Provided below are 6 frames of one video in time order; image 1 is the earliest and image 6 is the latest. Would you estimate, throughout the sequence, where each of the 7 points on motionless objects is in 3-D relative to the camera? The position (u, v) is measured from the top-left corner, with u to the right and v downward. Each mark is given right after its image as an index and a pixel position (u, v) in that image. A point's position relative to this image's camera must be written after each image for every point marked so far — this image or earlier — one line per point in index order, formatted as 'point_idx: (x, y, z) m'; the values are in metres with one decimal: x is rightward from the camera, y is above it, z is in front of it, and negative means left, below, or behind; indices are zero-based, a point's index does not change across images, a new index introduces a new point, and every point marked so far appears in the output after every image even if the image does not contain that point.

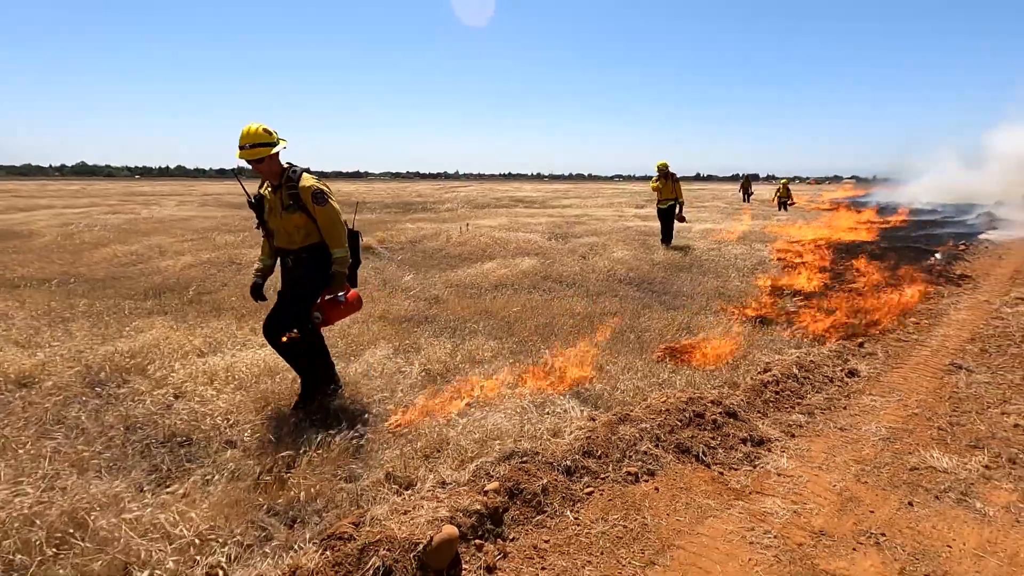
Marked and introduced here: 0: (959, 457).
0: (+3.9, -1.5, +4.7) m
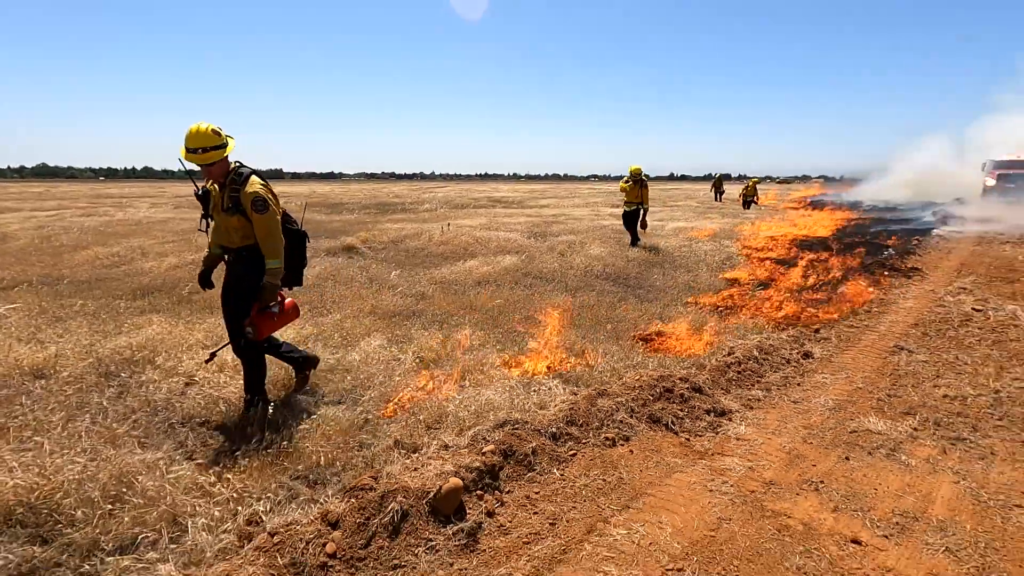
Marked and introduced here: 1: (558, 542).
0: (+3.9, -1.4, +5.4) m
1: (+0.3, -1.6, +3.4) m
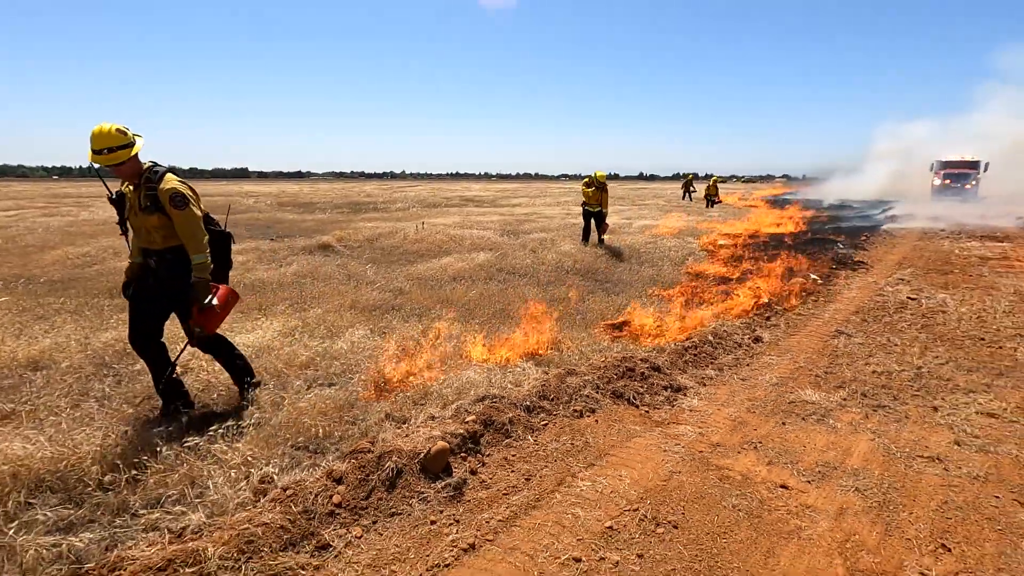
0: (+3.6, -1.2, +6.1) m
1: (+0.2, -1.5, +4.0) m
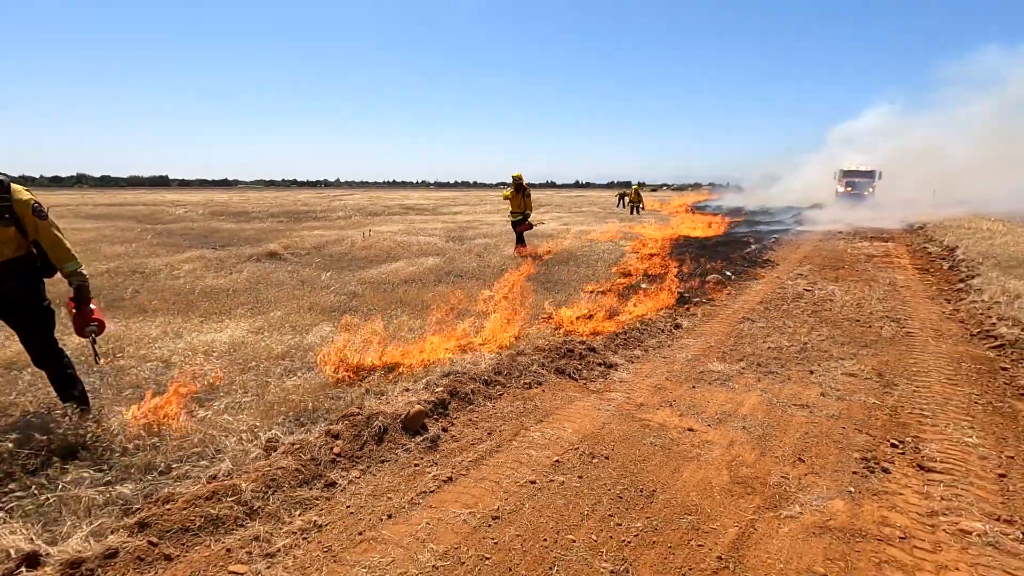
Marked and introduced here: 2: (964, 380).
0: (+3.0, -1.1, +7.5) m
1: (-0.2, -1.4, +4.9) m
2: (+5.8, -1.2, +6.9) m
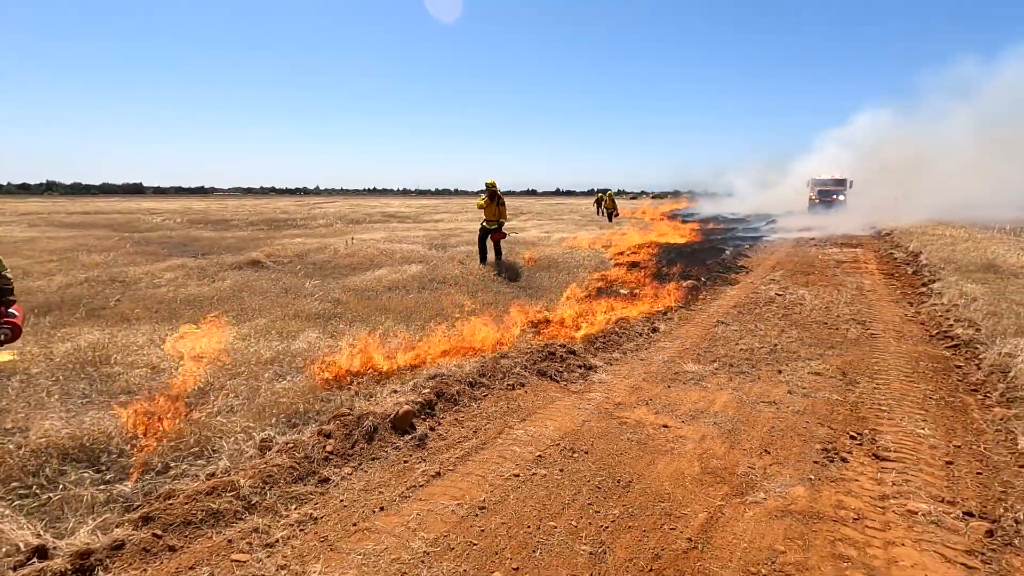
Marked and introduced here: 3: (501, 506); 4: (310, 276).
0: (+2.8, -1.1, +7.8) m
1: (-0.3, -1.4, +5.1) m
2: (+5.6, -1.2, +7.3) m
3: (-0.1, -1.6, +4.0) m
4: (-5.7, +0.3, +15.0) m
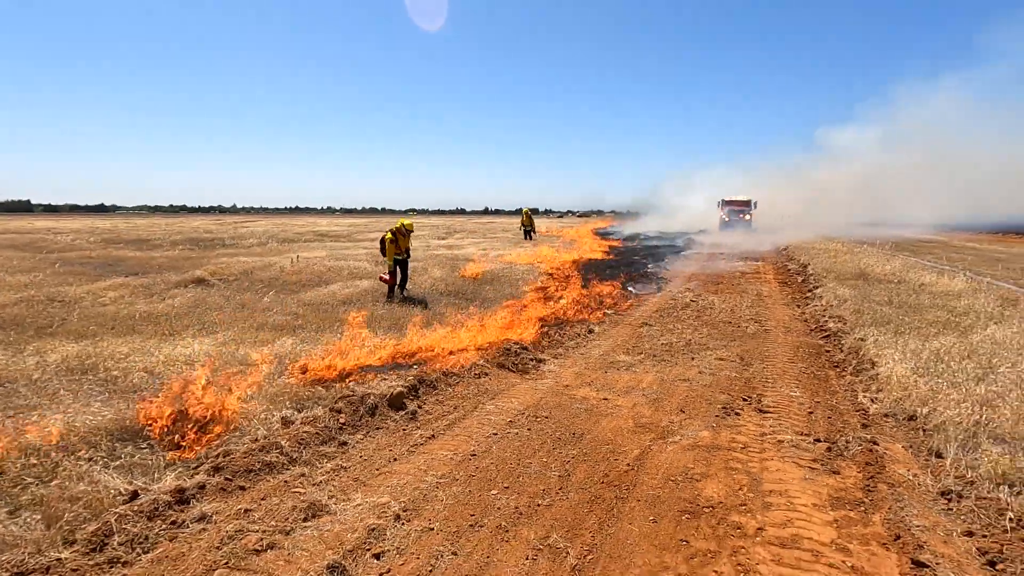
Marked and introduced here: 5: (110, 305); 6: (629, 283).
0: (+2.1, -1.2, +9.4) m
1: (-0.6, -1.5, +6.3) m
2: (+4.9, -1.2, +9.2) m
3: (-0.2, -1.6, +5.2) m
4: (-7.2, -0.1, +15.5) m
5: (-10.3, -0.4, +13.7) m
6: (+3.9, +0.2, +17.8) m
